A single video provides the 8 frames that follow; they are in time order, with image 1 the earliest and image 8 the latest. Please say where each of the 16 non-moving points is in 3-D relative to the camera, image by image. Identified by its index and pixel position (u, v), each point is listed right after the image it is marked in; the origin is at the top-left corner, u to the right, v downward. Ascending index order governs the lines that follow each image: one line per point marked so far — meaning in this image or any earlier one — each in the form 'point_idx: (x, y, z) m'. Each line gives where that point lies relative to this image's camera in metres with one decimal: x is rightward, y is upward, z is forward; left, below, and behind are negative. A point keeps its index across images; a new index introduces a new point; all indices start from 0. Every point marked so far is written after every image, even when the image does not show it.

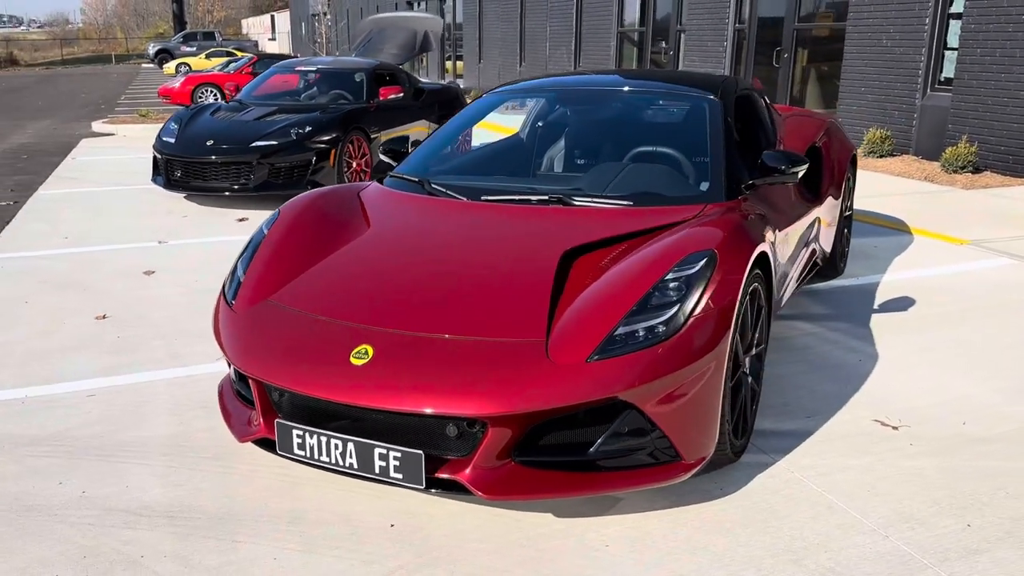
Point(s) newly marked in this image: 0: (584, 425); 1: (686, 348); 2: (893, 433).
0: (+0.2, -0.4, +2.4) m
1: (+0.5, -0.2, +2.4) m
2: (+1.3, -0.5, +3.1) m
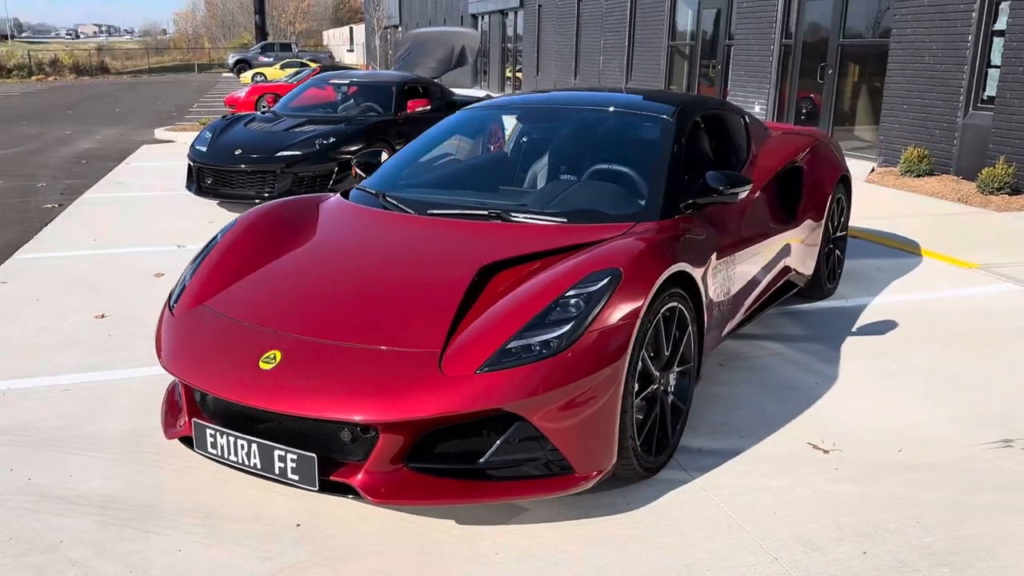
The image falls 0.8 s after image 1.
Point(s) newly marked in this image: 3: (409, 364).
0: (-0.1, -0.4, +2.5) m
1: (+0.2, -0.2, +2.4) m
2: (+1.1, -0.6, +3.0) m
3: (-0.3, -0.2, +2.4) m
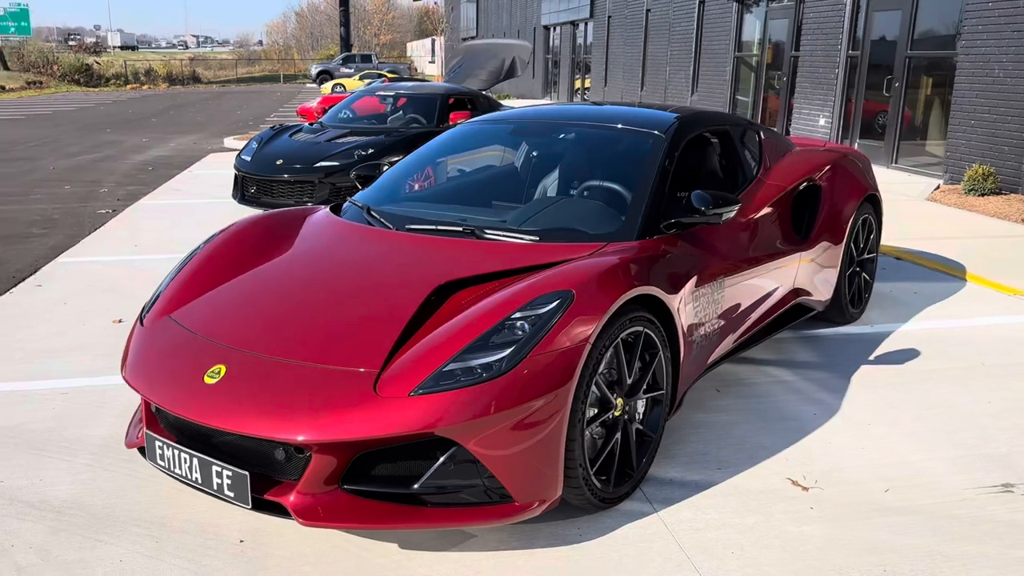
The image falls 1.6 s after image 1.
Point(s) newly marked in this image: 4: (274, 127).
0: (-0.3, -0.5, +2.4) m
1: (0.0, -0.3, +2.4) m
2: (+0.9, -0.7, +2.9) m
3: (-0.5, -0.3, +2.4) m
4: (-2.3, +1.5, +8.4) m
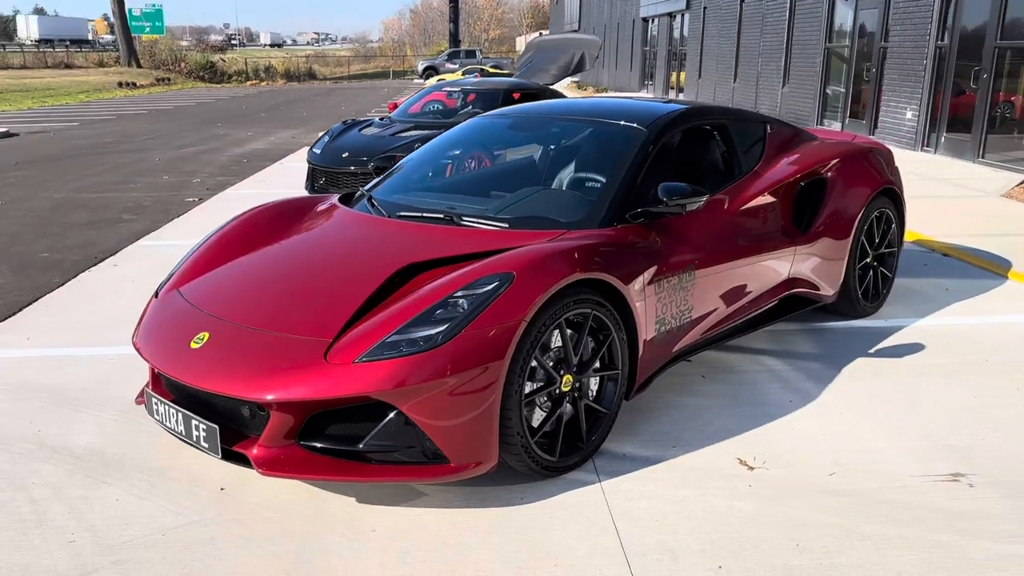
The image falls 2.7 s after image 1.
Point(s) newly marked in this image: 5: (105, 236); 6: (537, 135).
0: (-0.5, -0.4, +2.7) m
1: (-0.2, -0.2, +2.6) m
2: (+0.8, -0.6, +3.0) m
3: (-0.6, -0.2, +2.7) m
4: (-1.7, +1.7, +8.9) m
5: (-3.3, +0.4, +7.2) m
6: (+0.1, +0.7, +4.0) m
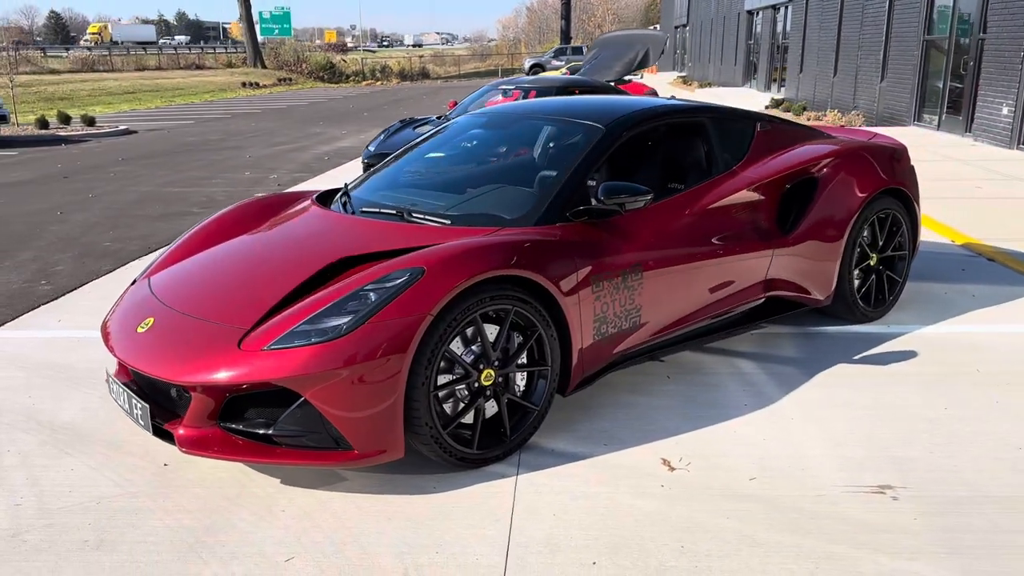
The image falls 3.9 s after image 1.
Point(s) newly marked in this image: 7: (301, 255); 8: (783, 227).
0: (-0.8, -0.4, +2.8) m
1: (-0.5, -0.2, +2.7) m
2: (+0.5, -0.6, +3.0) m
3: (-0.9, -0.2, +2.9) m
4: (-1.1, +1.7, +9.1) m
5: (-3.0, +0.5, +7.7) m
6: (0.0, +0.7, +4.1) m
7: (-0.8, +0.1, +3.3) m
8: (+1.2, +0.3, +4.0) m
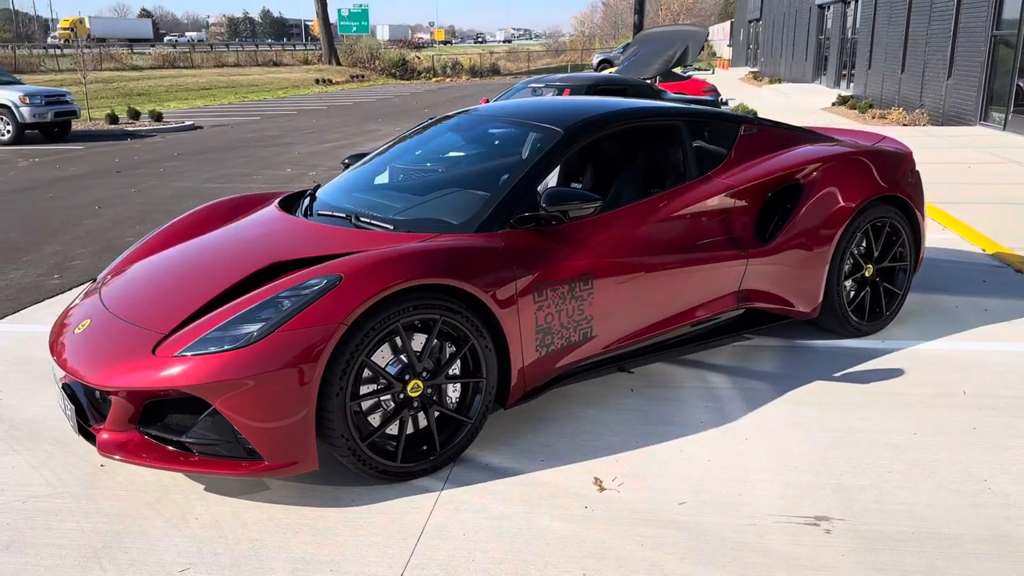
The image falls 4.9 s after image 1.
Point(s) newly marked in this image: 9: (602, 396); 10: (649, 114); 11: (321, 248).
0: (-1.0, -0.4, +2.8) m
1: (-0.8, -0.2, +2.6) m
2: (+0.2, -0.7, +2.9) m
3: (-1.2, -0.2, +2.8) m
4: (-0.8, +1.8, +9.1) m
5: (-2.8, +0.6, +7.8) m
6: (-0.2, +0.7, +4.0) m
7: (-1.0, +0.1, +3.2) m
8: (+1.1, +0.2, +3.9) m
9: (+0.4, -0.4, +3.7) m
10: (+0.6, +0.8, +3.8) m
11: (-0.7, +0.1, +3.1) m
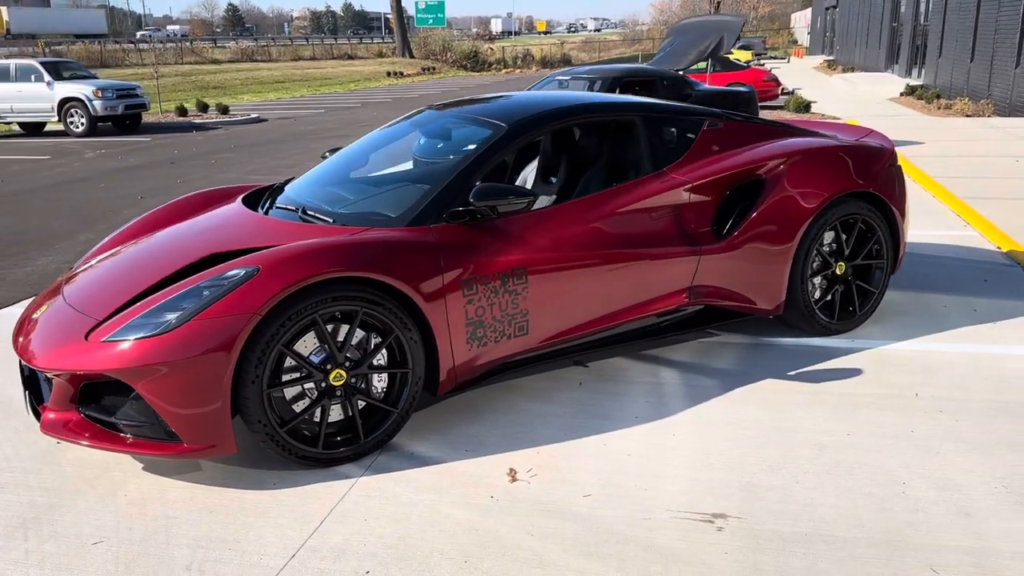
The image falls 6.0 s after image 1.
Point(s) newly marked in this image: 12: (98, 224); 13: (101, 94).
0: (-1.3, -0.4, +3.0) m
1: (-1.0, -0.2, +2.8) m
2: (0.0, -0.6, +2.9) m
3: (-1.5, -0.1, +3.0) m
4: (-0.6, +1.8, +9.2) m
5: (-2.7, +0.7, +8.1) m
6: (-0.3, +0.7, +4.0) m
7: (-1.2, +0.1, +3.4) m
8: (+0.9, +0.2, +3.8) m
9: (+0.2, -0.4, +3.7) m
10: (+0.4, +0.8, +3.8) m
11: (-0.9, +0.2, +3.3) m
12: (-3.7, +0.6, +7.8) m
13: (-8.8, +4.2, +18.9) m
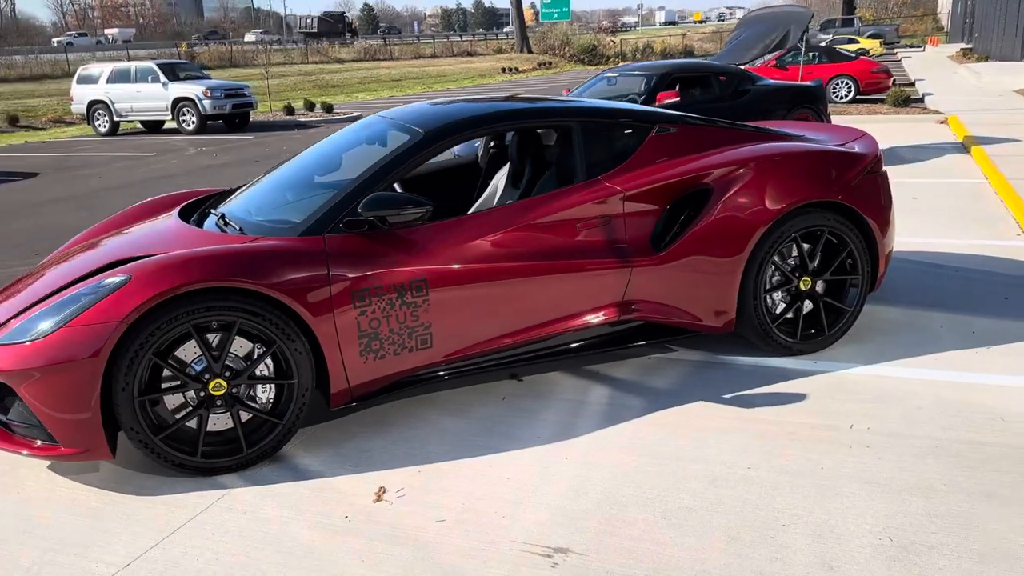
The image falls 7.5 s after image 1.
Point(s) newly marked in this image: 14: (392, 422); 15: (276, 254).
0: (-1.7, -0.4, +3.1) m
1: (-1.5, -0.2, +2.9) m
2: (-0.5, -0.7, +2.8) m
3: (-1.9, -0.2, +3.1) m
4: (-0.1, +1.8, +9.1) m
5: (-2.3, +0.7, +8.3) m
6: (-0.6, +0.7, +4.0) m
7: (-1.6, +0.1, +3.5) m
8: (+0.6, +0.2, +3.6) m
9: (-0.2, -0.5, +3.6) m
10: (+0.1, +0.7, +3.7) m
11: (-1.3, +0.2, +3.3) m
12: (-3.4, +0.6, +8.2) m
13: (-6.8, +4.4, +19.8) m
14: (-0.5, -0.5, +3.4) m
15: (-0.8, +0.1, +3.1) m
